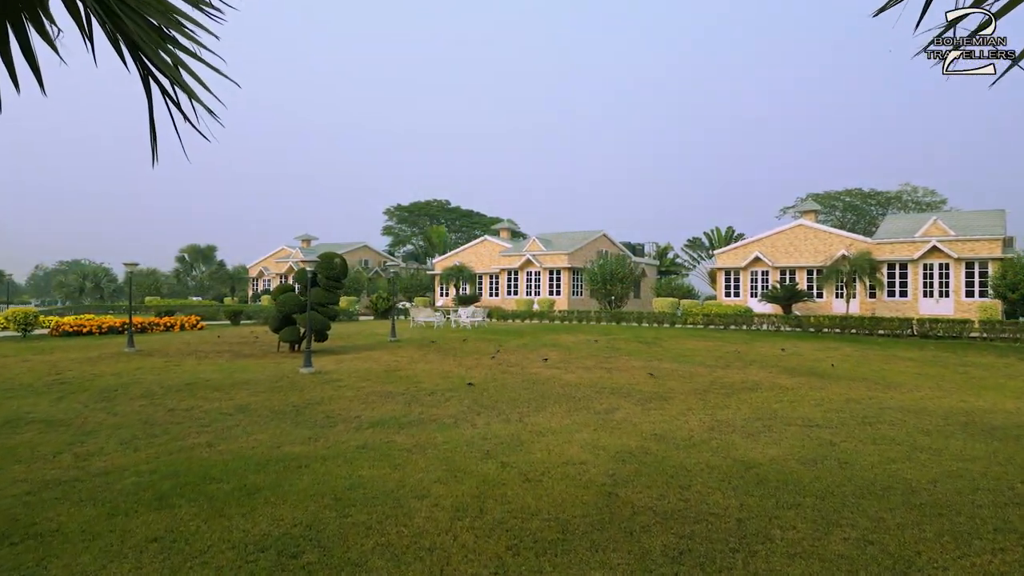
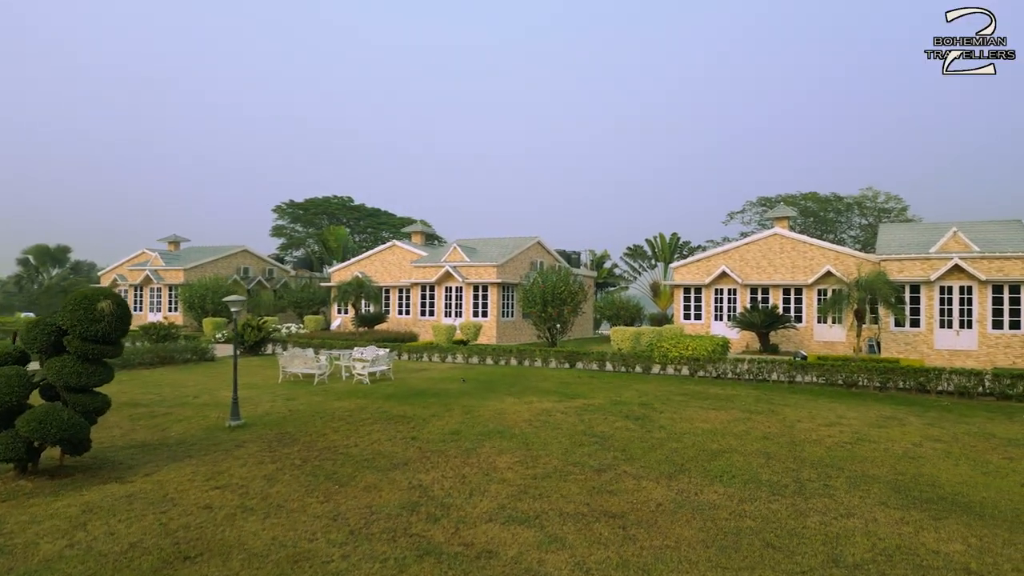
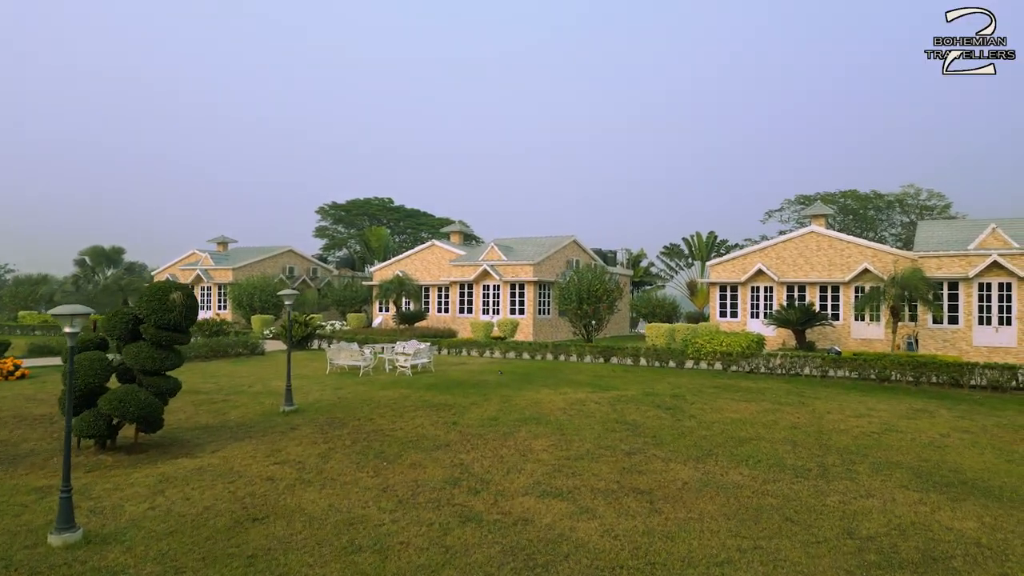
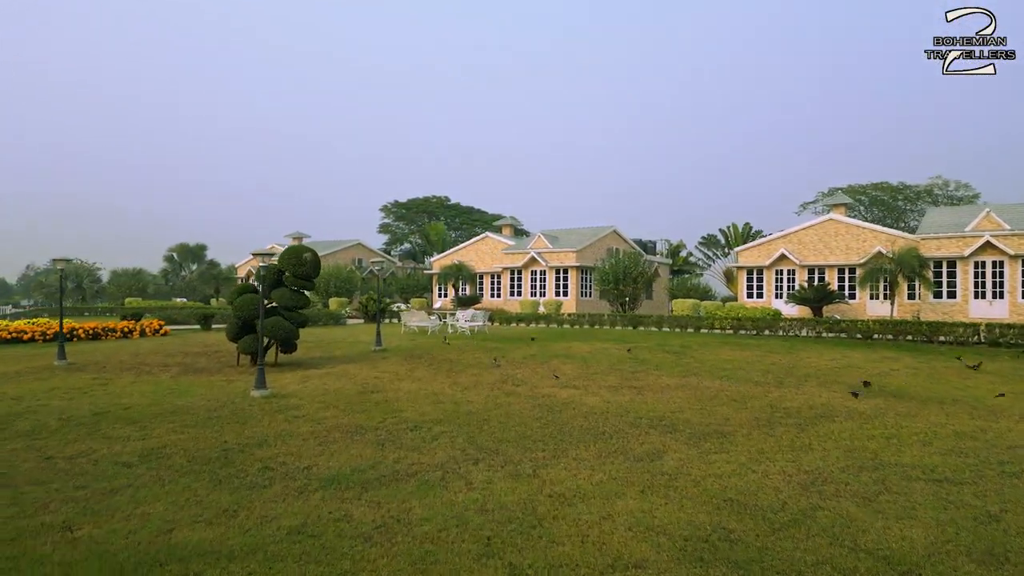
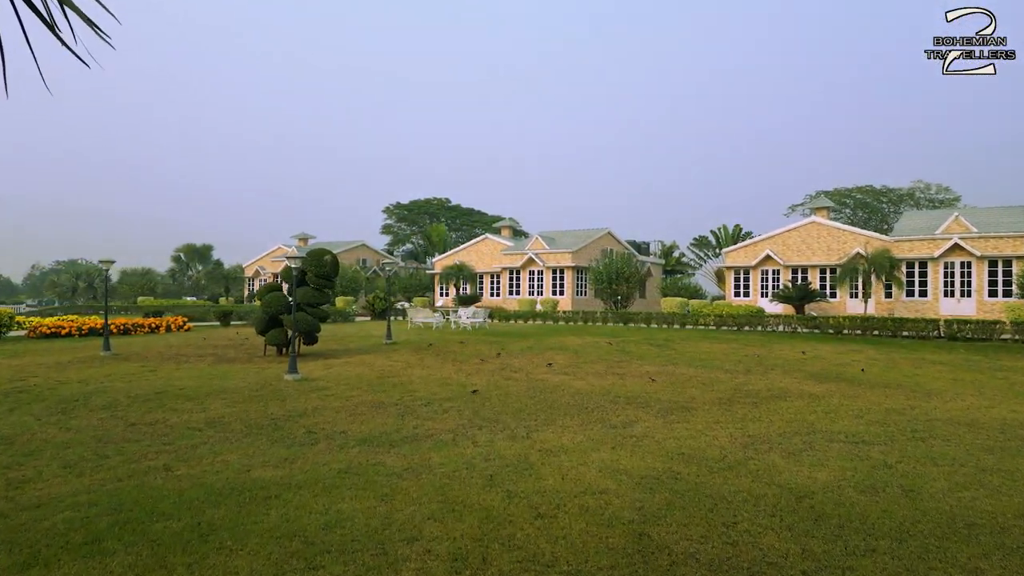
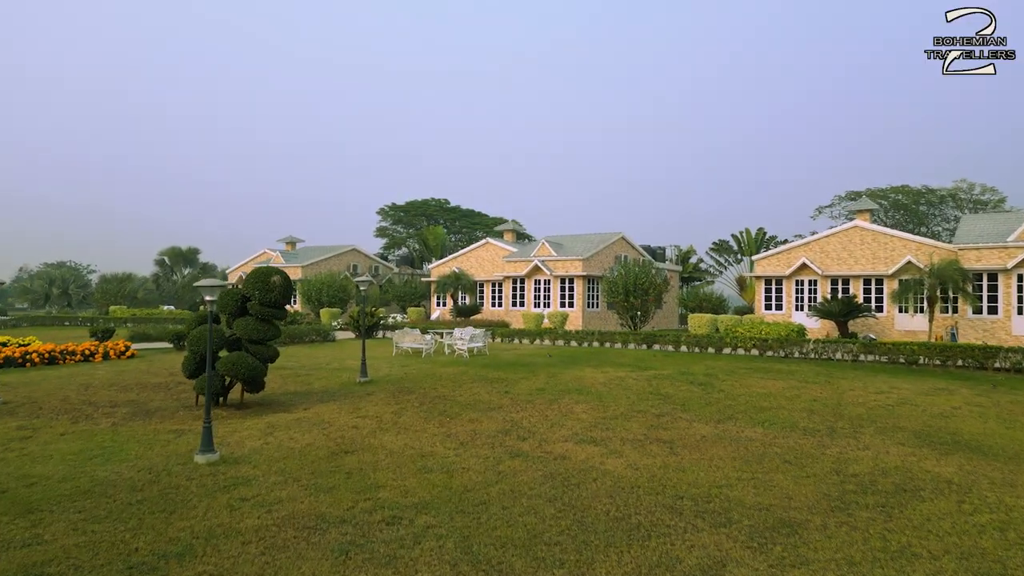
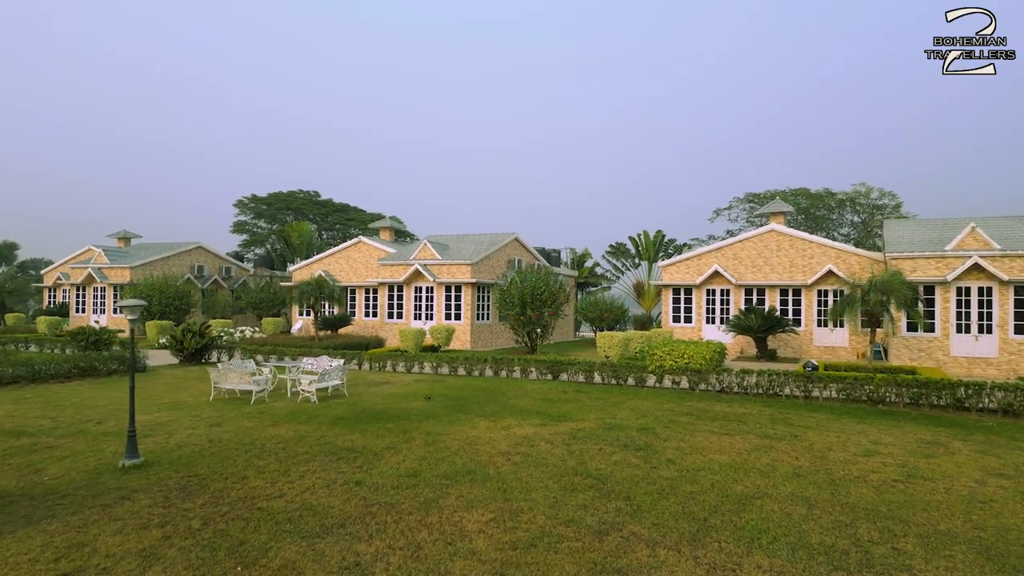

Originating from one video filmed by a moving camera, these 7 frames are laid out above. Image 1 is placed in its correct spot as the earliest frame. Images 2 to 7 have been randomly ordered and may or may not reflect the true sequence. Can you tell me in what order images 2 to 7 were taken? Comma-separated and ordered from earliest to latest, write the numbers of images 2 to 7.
5, 4, 6, 3, 2, 7
